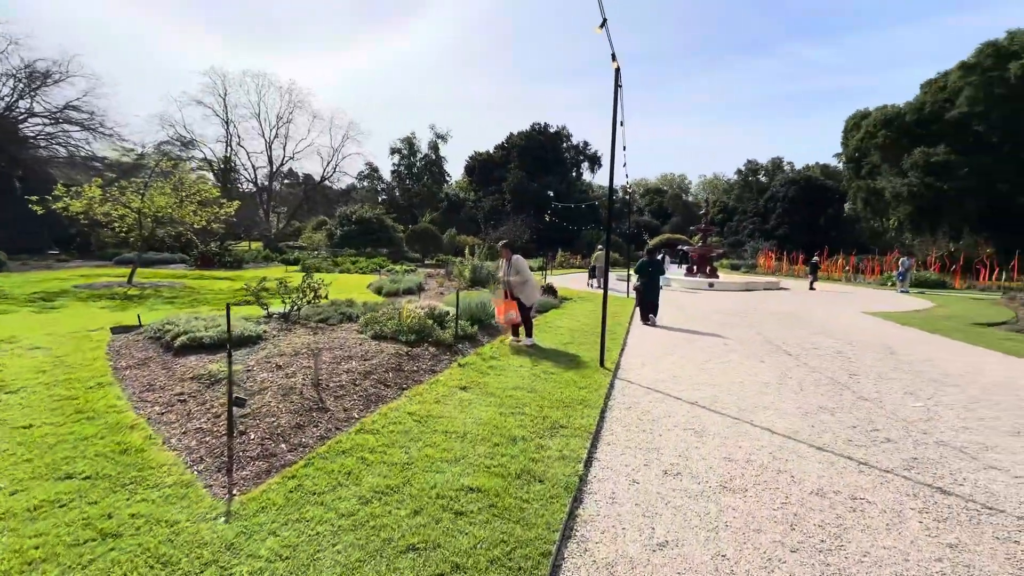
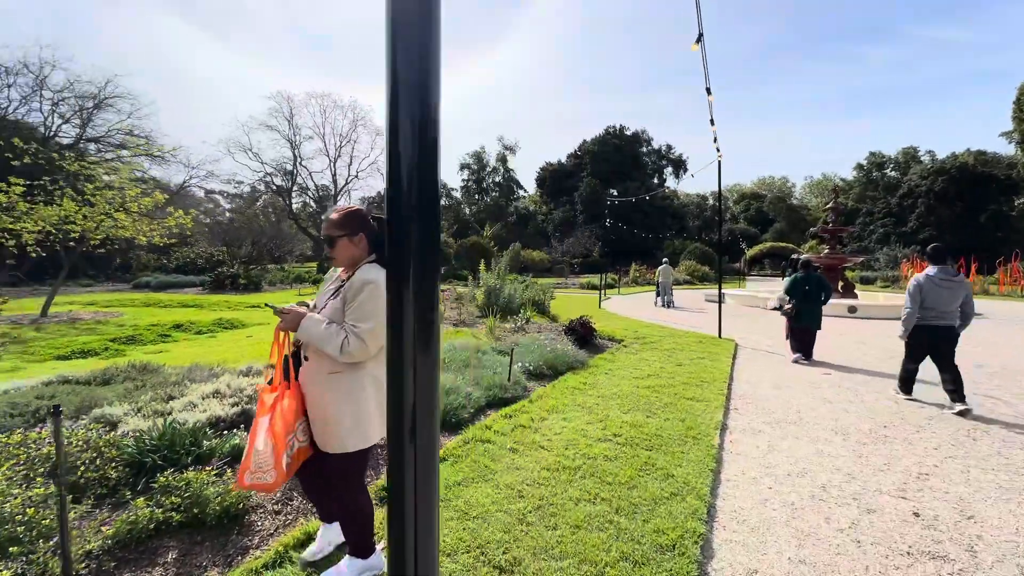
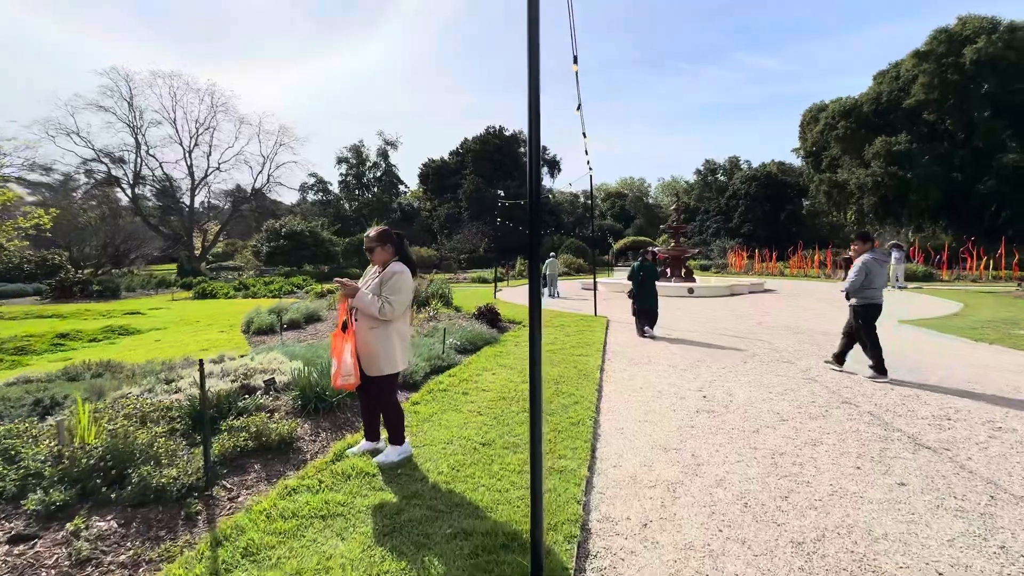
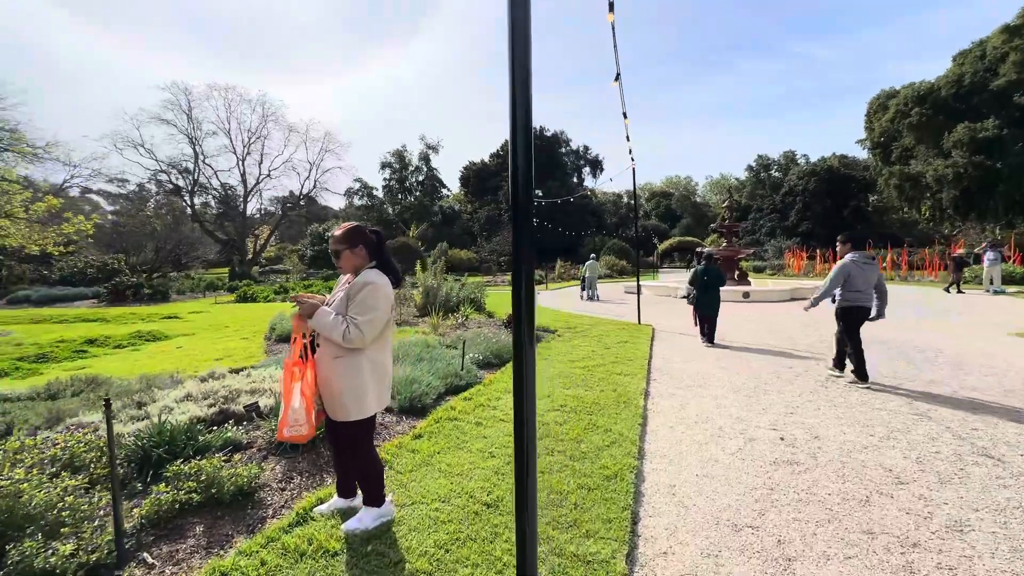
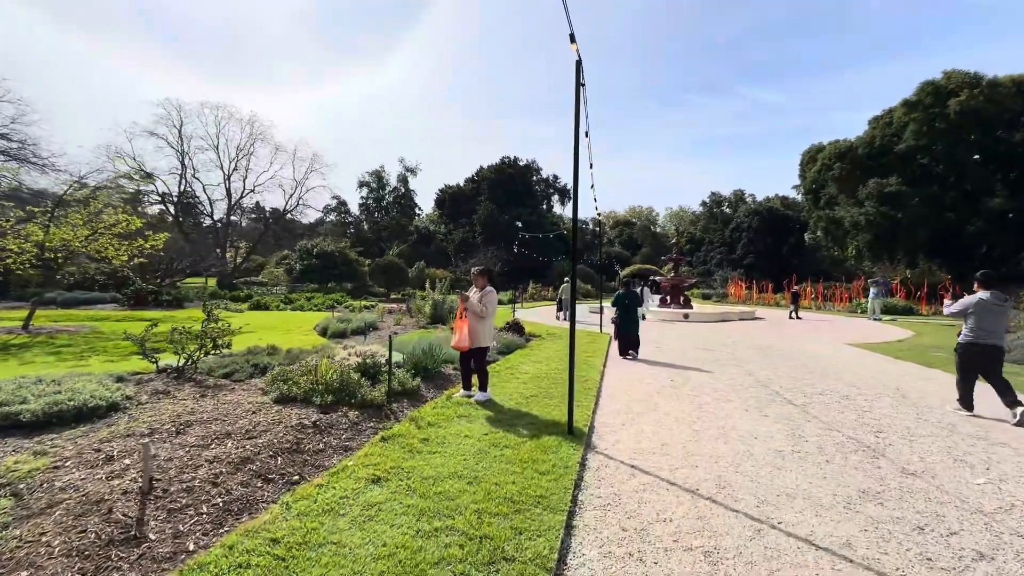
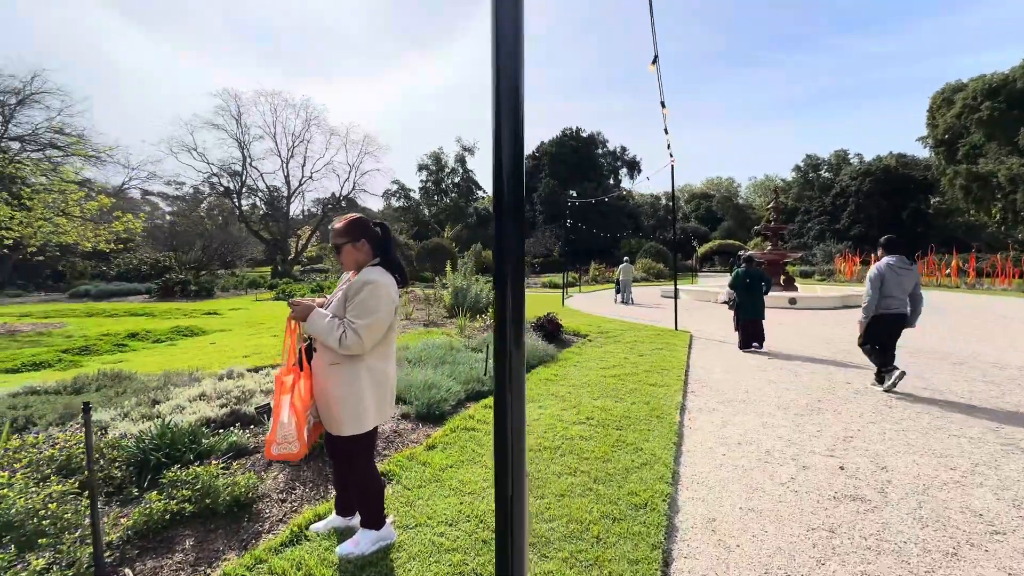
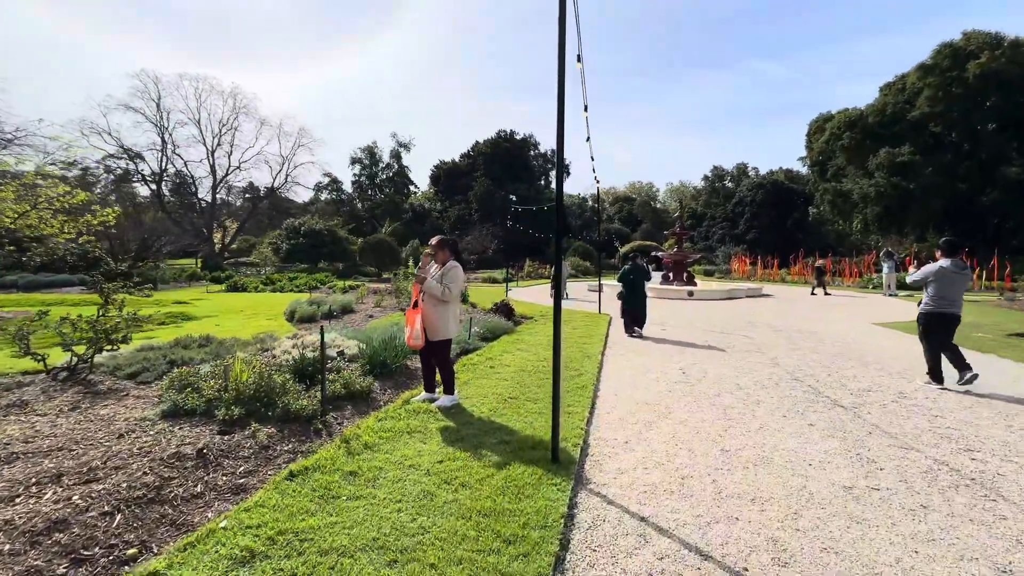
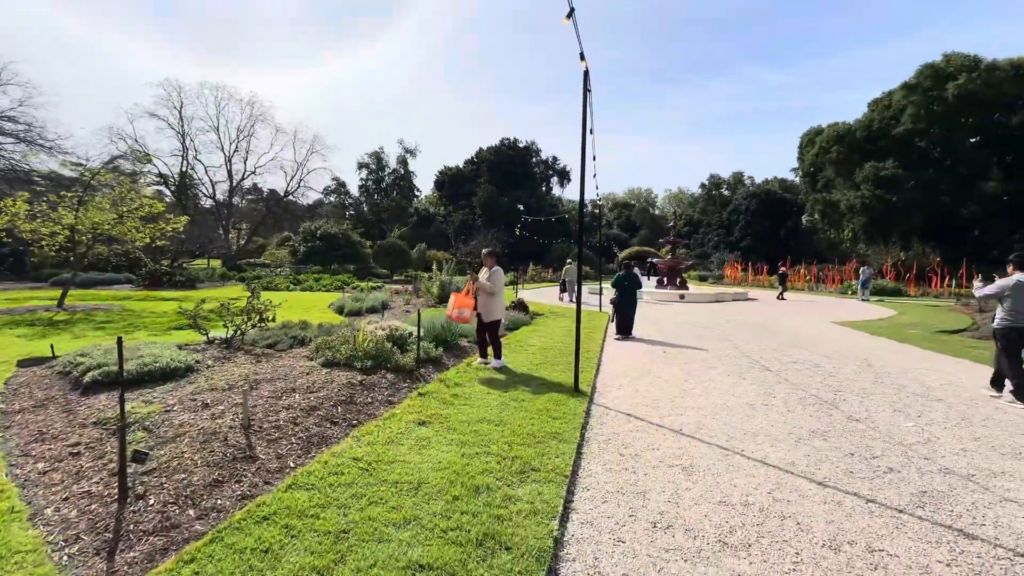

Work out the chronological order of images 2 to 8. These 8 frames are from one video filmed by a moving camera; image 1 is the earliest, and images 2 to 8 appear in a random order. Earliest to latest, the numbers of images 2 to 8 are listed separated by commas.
8, 5, 7, 3, 4, 6, 2
